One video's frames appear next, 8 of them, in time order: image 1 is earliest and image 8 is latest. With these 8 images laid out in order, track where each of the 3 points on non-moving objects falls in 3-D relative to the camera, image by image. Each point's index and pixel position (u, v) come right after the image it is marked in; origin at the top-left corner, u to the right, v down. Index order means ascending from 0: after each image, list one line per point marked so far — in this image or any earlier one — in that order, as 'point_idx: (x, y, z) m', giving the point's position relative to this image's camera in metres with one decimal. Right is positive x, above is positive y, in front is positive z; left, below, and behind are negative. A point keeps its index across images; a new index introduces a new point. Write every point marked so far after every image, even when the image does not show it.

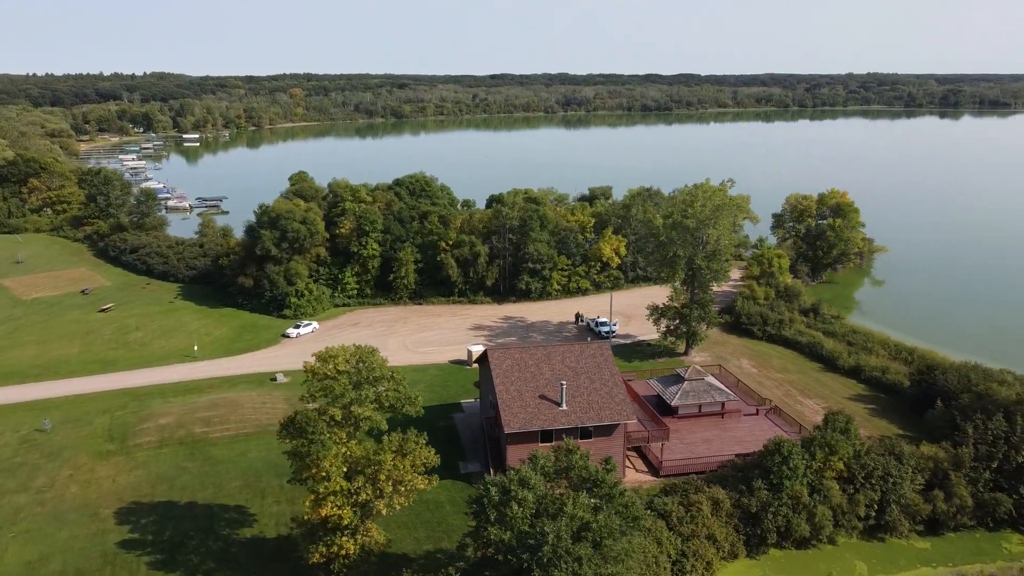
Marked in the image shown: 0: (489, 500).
0: (-0.5, -4.9, +18.9) m
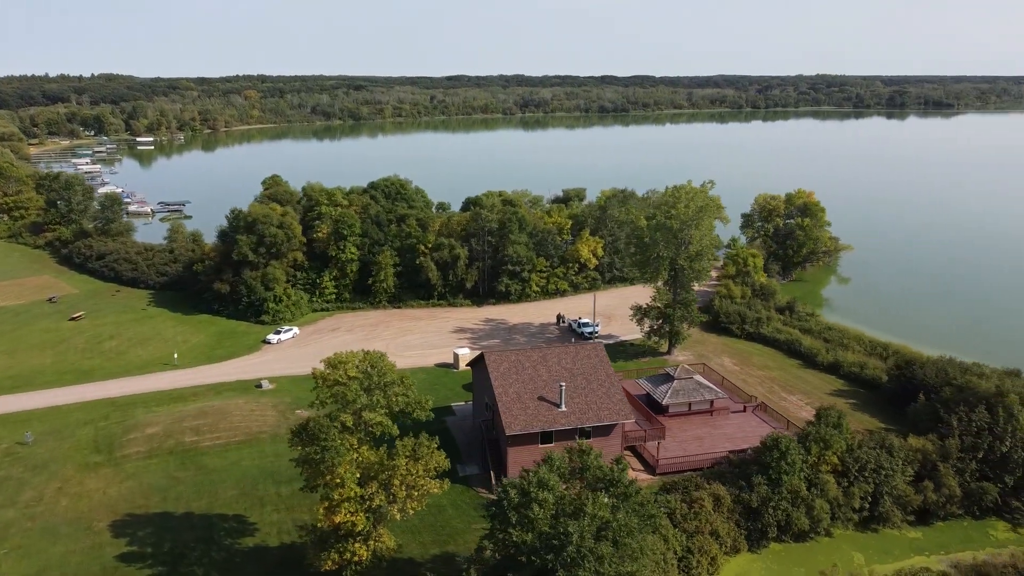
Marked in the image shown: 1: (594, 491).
0: (0.0, -5.0, +19.0) m
1: (+2.0, -4.8, +19.2) m
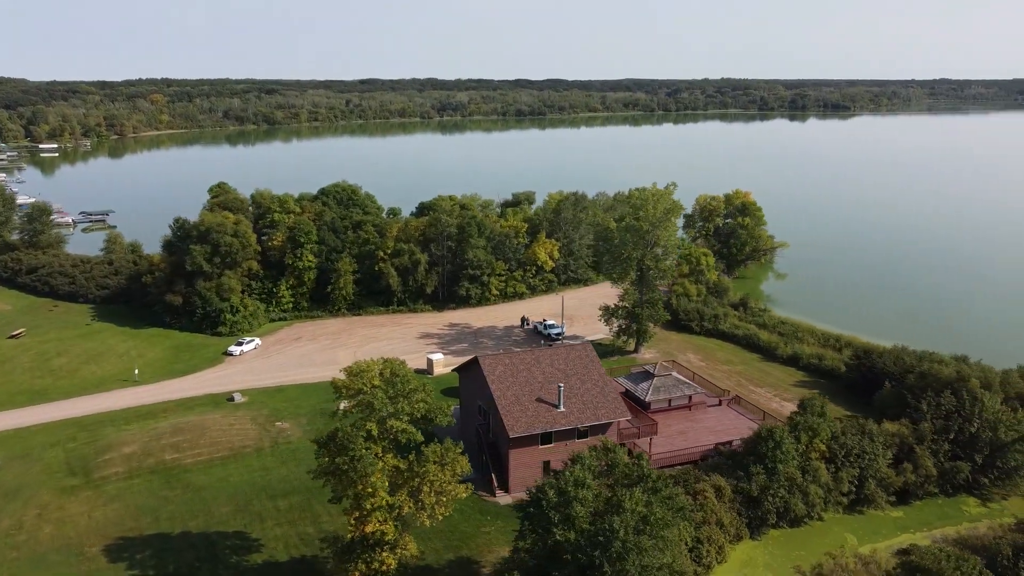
0: (+0.8, -5.1, +19.3) m
1: (+2.8, -4.8, +19.8) m
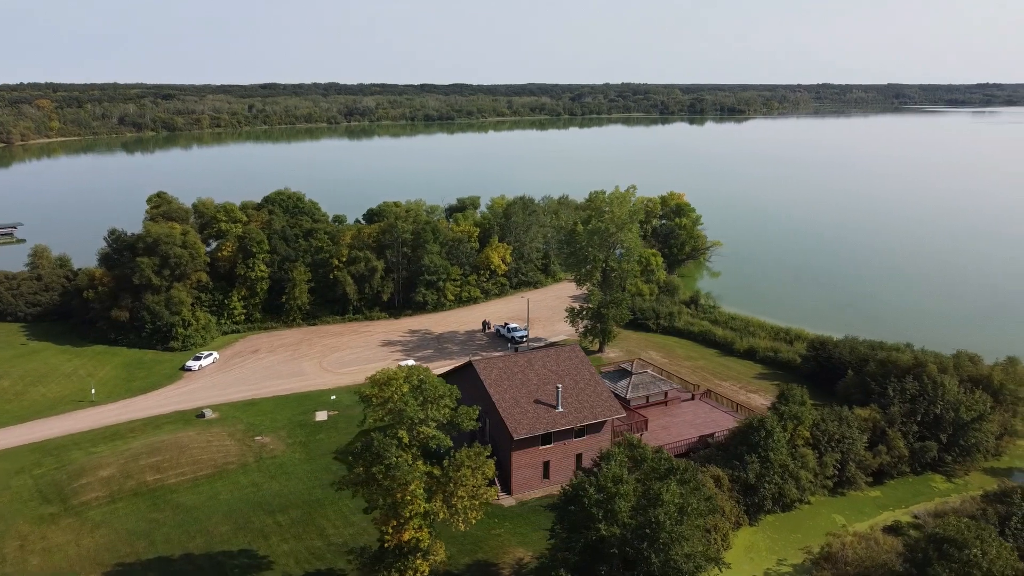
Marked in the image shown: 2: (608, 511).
0: (+1.7, -5.1, +19.8) m
1: (+3.7, -4.8, +20.4) m
2: (+2.3, -5.3, +19.3) m
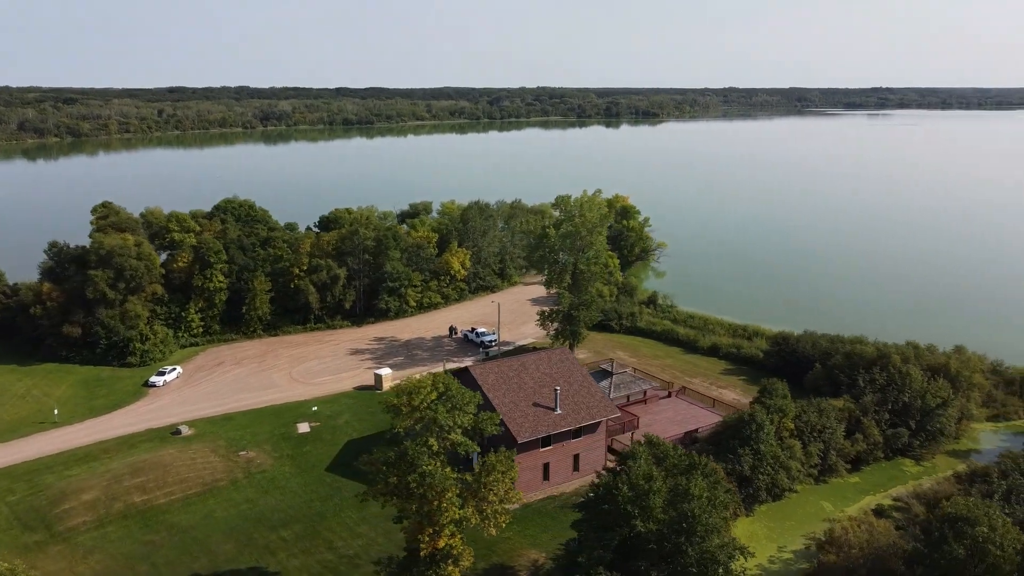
0: (+2.6, -5.2, +20.2) m
1: (+4.4, -4.8, +21.1) m
2: (+3.2, -5.3, +19.8) m
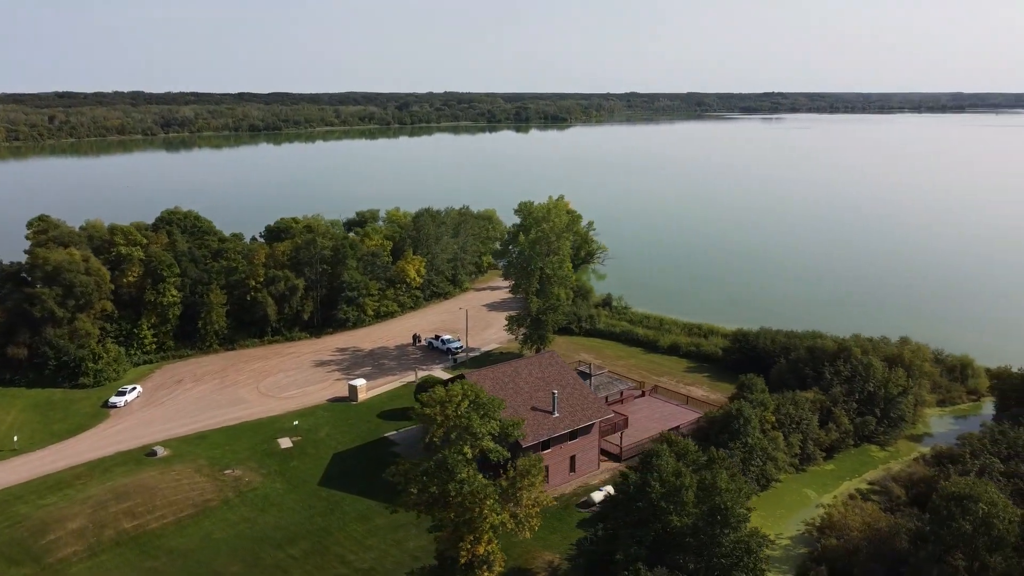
0: (+3.5, -5.3, +20.9) m
1: (+5.2, -4.9, +22.0) m
2: (+4.1, -5.4, +20.5) m
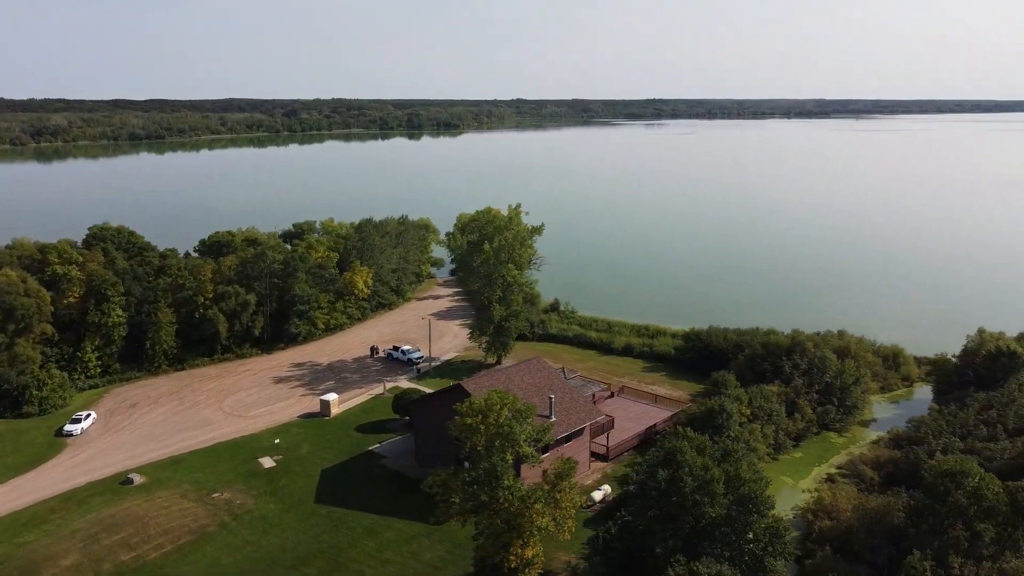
0: (+4.5, -5.4, +21.9) m
1: (+6.0, -5.0, +23.2) m
2: (+5.2, -5.5, +21.7) m
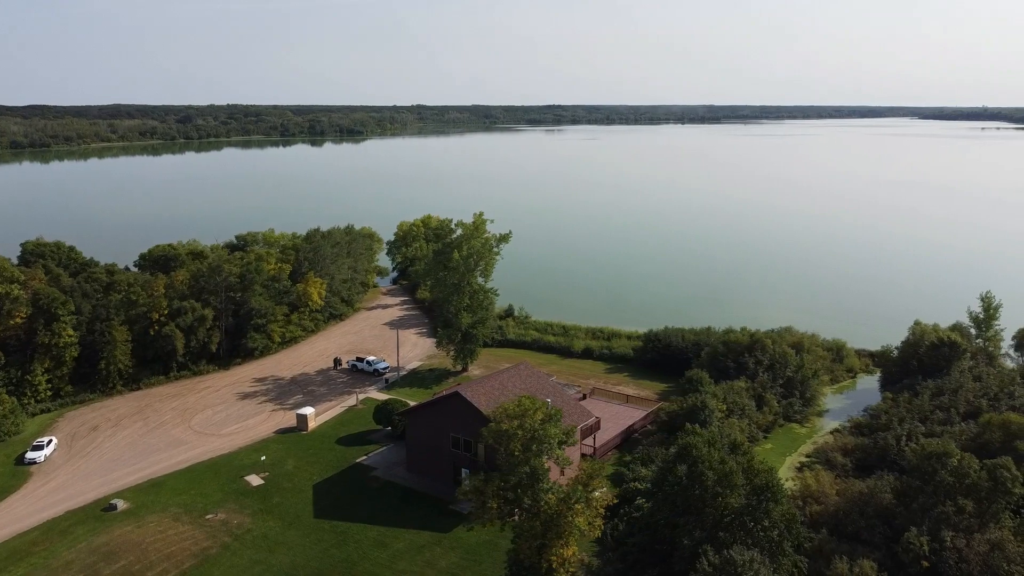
0: (+5.3, -5.5, +23.1) m
1: (+6.7, -5.1, +24.5) m
2: (+6.0, -5.6, +22.9) m
